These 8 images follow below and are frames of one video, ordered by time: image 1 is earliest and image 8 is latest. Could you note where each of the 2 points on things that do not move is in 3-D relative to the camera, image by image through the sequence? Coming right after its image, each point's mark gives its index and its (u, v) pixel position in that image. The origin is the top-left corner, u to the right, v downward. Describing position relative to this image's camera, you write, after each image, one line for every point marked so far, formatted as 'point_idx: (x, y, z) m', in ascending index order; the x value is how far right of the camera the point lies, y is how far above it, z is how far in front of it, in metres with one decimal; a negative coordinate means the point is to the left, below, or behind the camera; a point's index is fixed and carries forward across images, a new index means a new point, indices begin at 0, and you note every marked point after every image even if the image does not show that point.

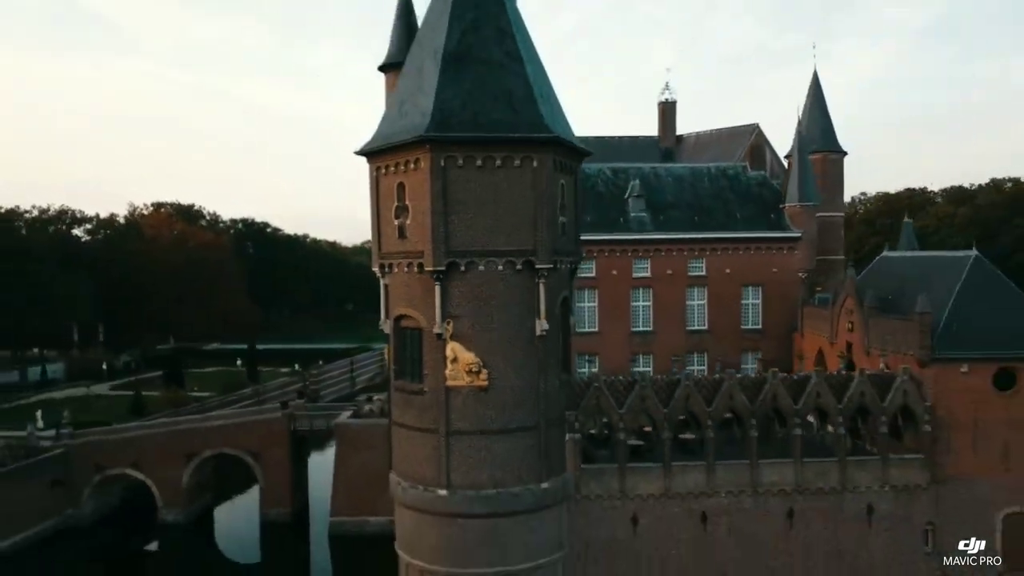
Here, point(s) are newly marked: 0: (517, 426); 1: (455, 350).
0: (+0.1, -2.2, +12.5) m
1: (-0.9, -1.0, +12.3) m
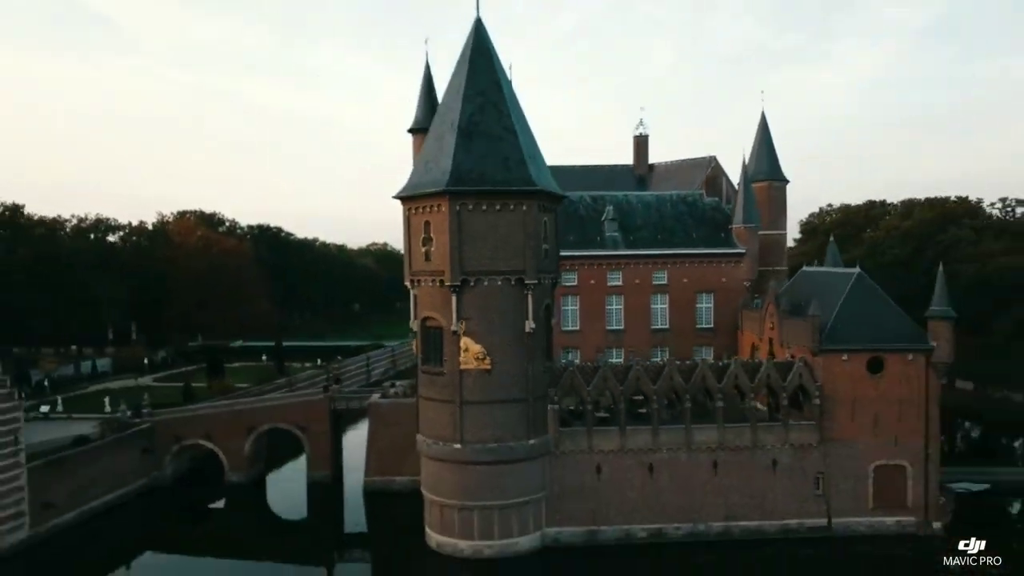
0: (0.0, -2.4, +17.1) m
1: (-1.0, -1.2, +16.9) m
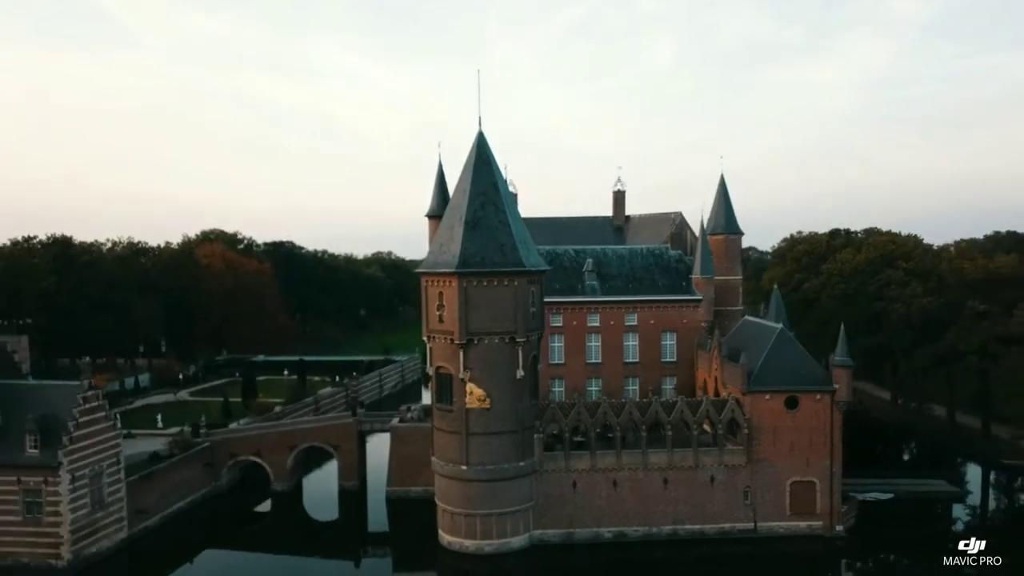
0: (-0.2, -4.0, +22.1) m
1: (-1.1, -2.8, +21.9) m
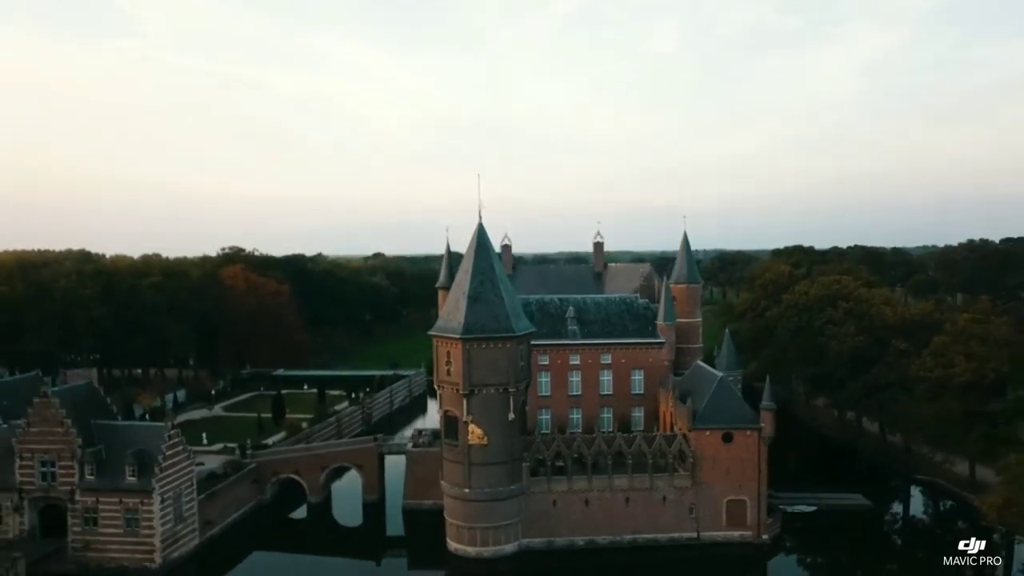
0: (-0.4, -6.2, +28.0) m
1: (-1.4, -5.0, +27.8) m
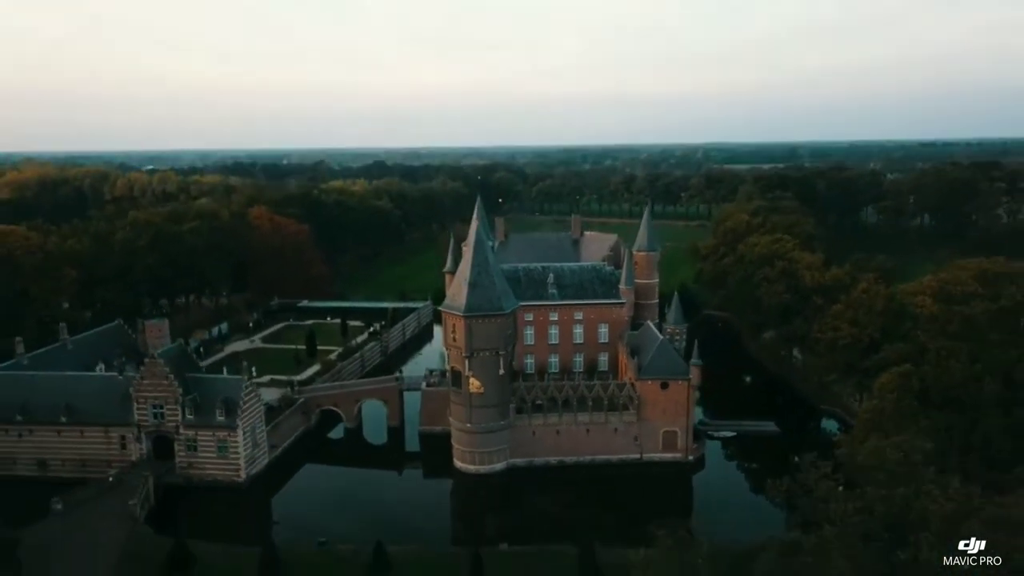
0: (-0.9, -5.6, +37.5) m
1: (-1.9, -4.4, +37.2) m
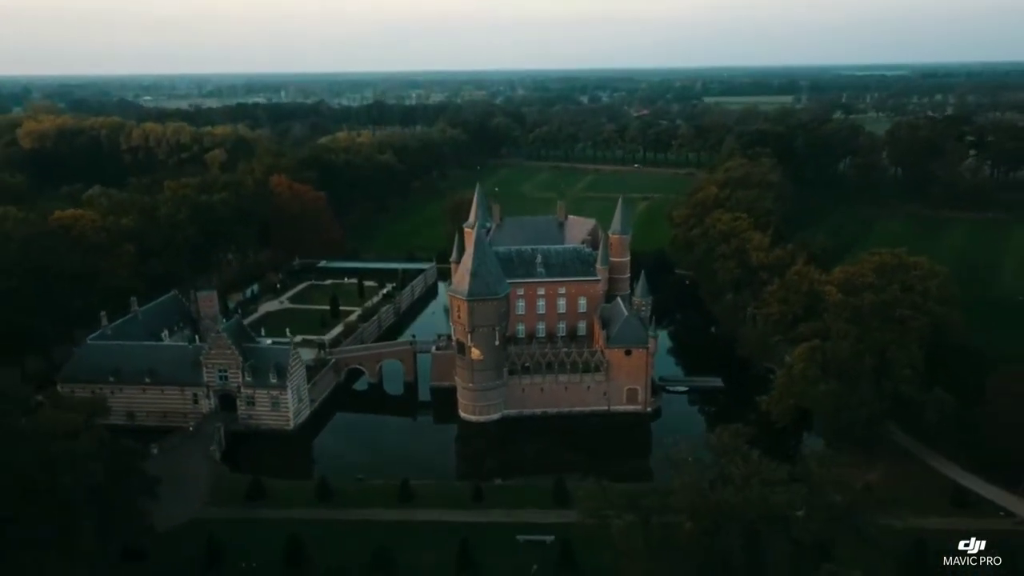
0: (-1.3, -4.8, +46.9) m
1: (-2.3, -3.7, +46.4) m
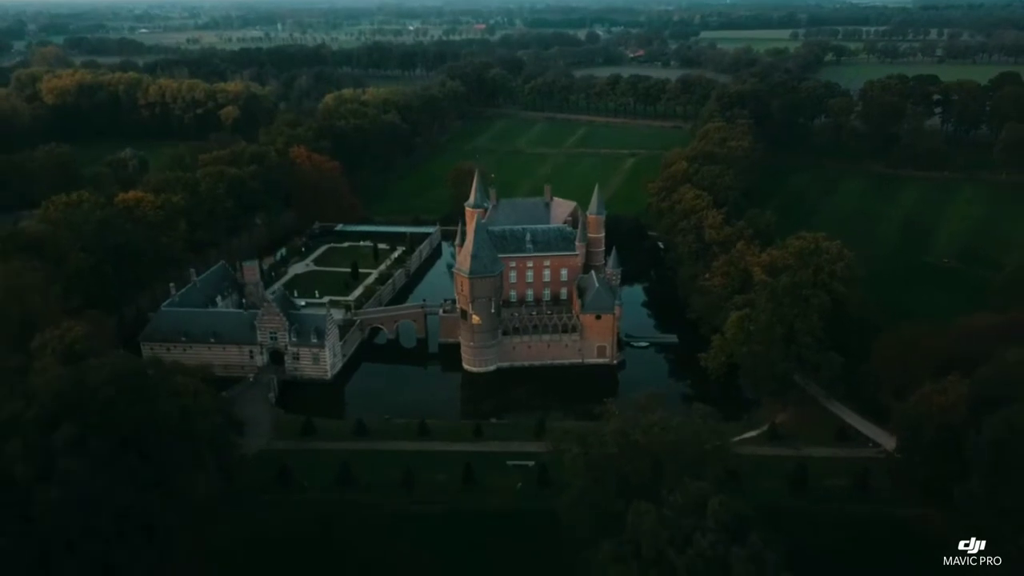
0: (-1.9, -3.1, +58.4) m
1: (-2.8, -2.1, +57.8) m
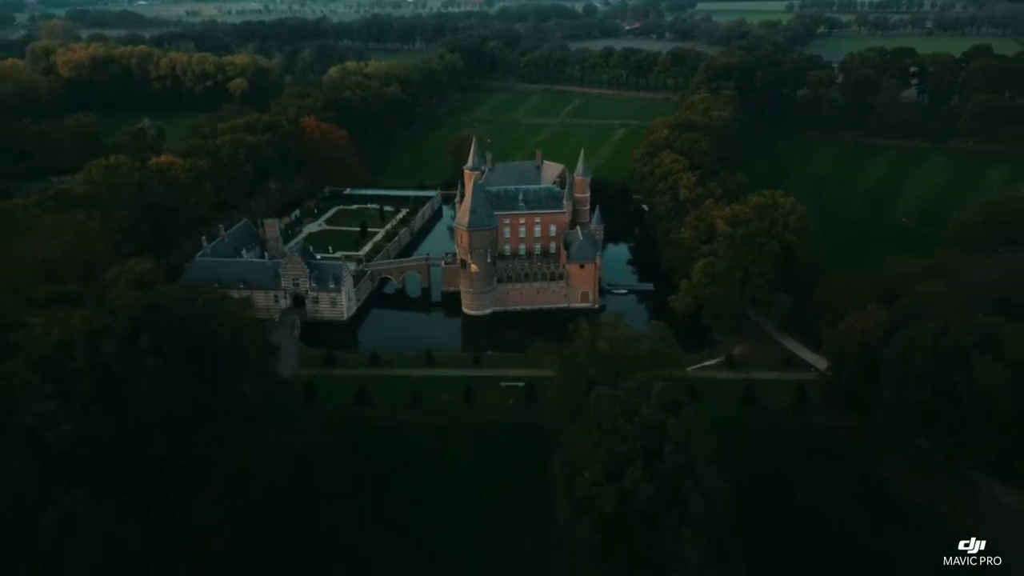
0: (-2.4, +0.9, +66.1) m
1: (-3.3, +2.0, +65.5) m
